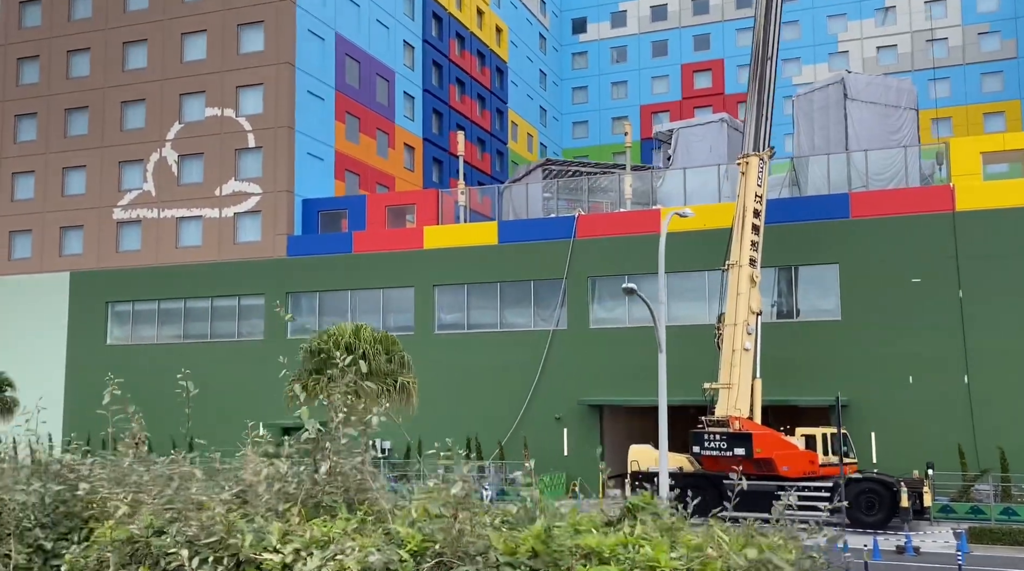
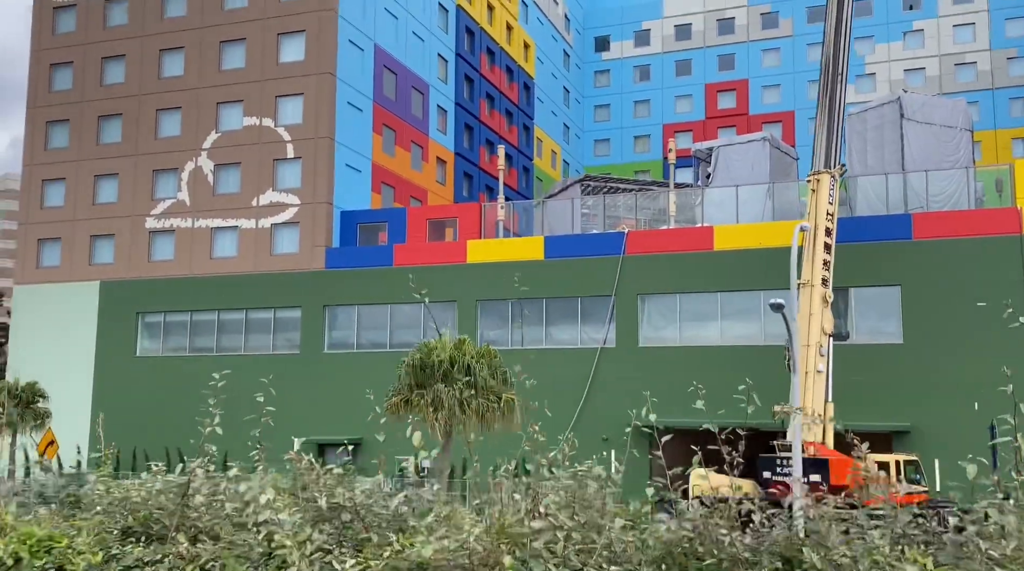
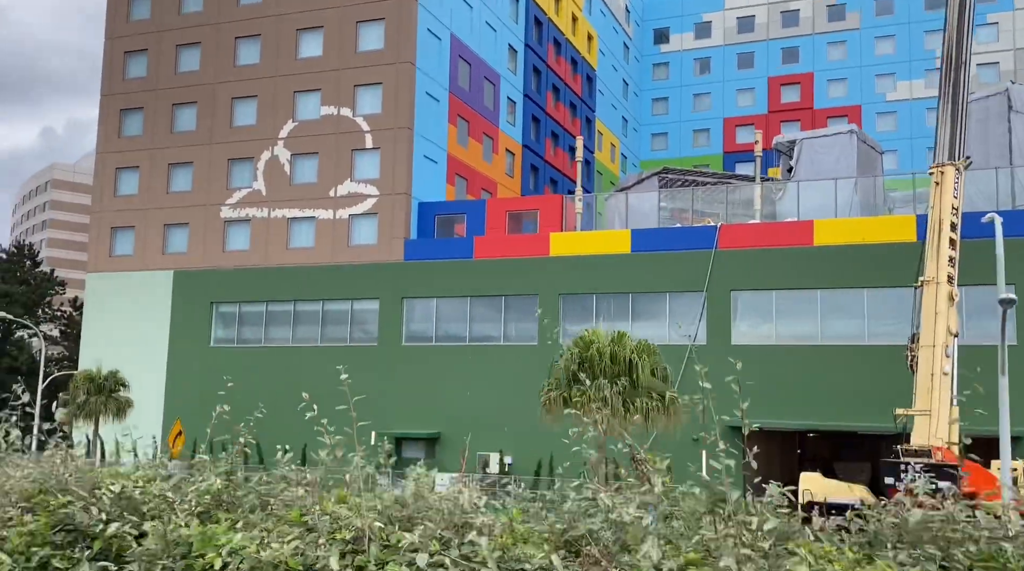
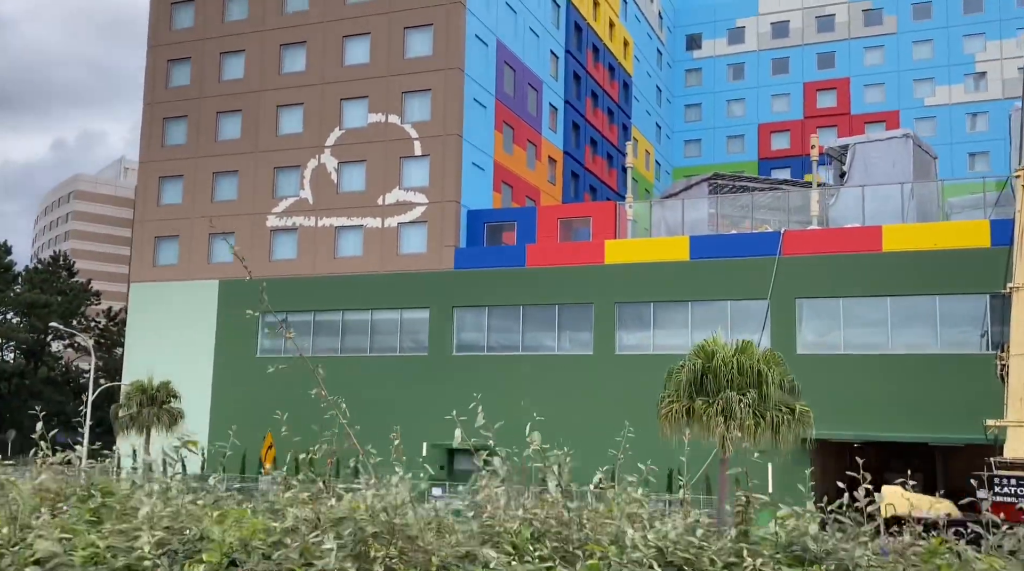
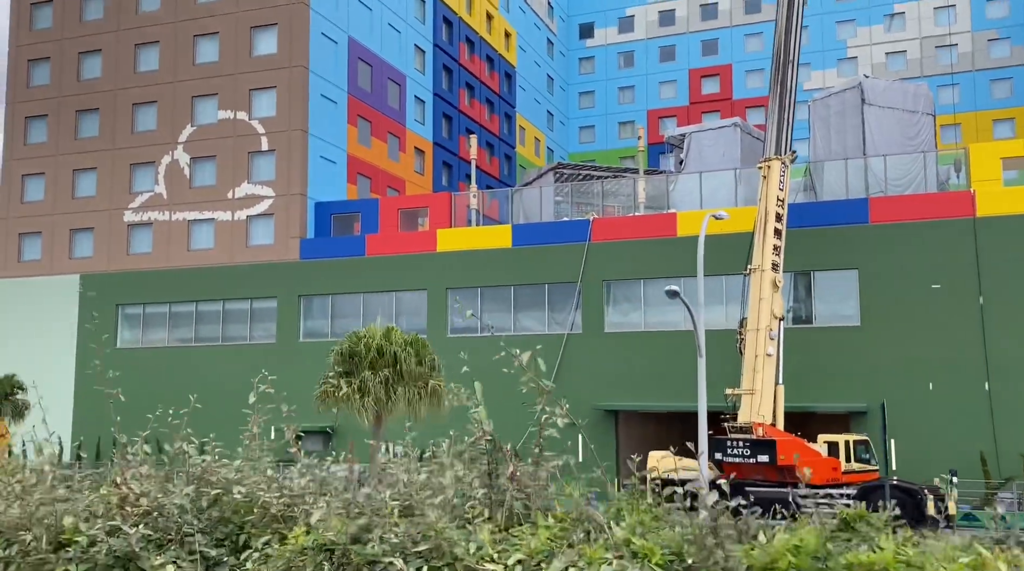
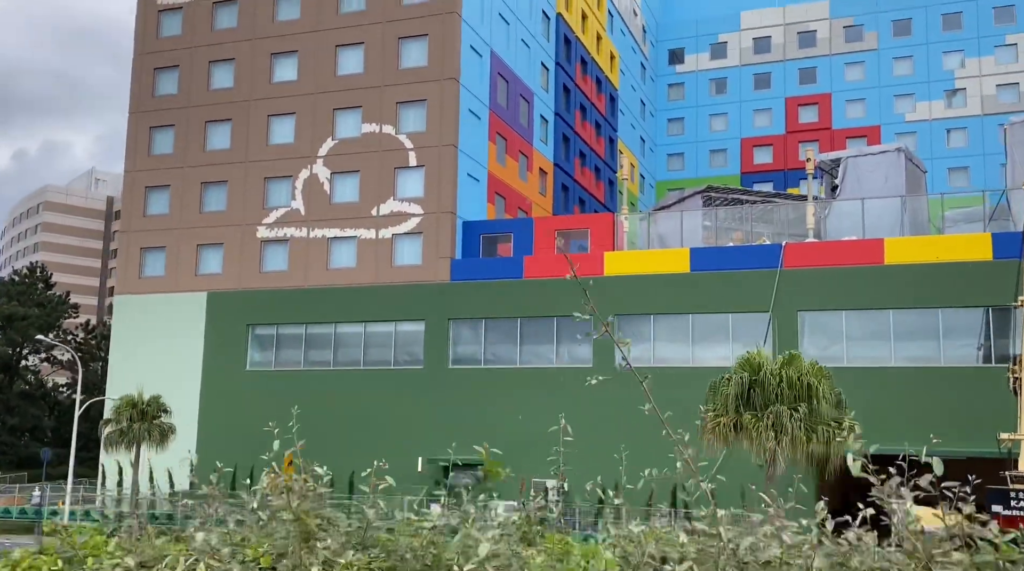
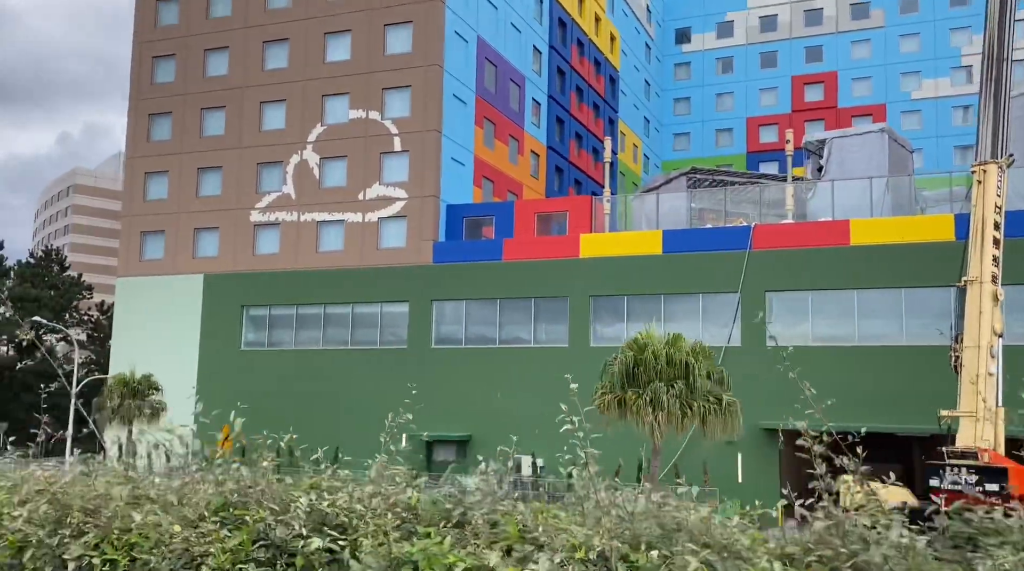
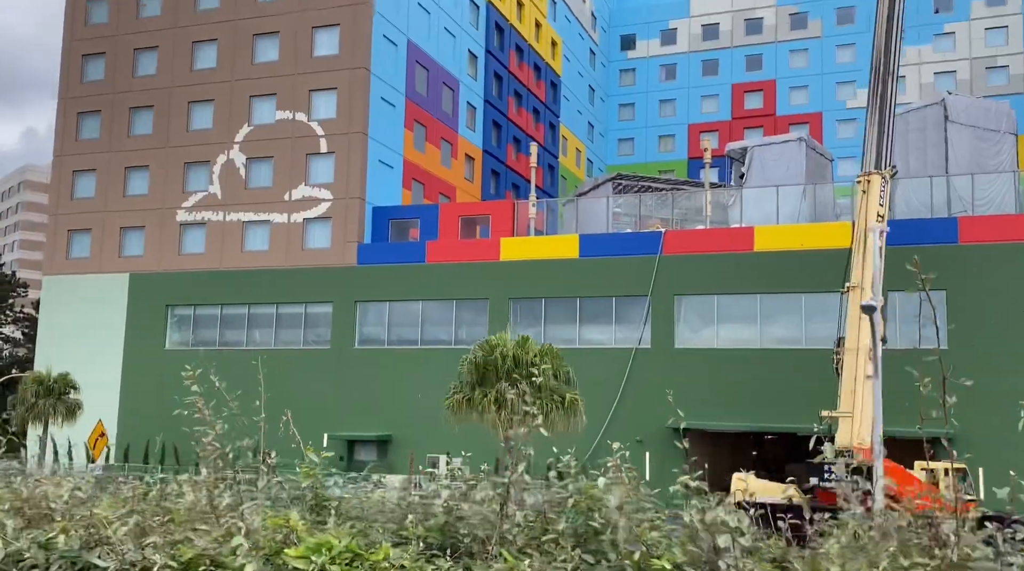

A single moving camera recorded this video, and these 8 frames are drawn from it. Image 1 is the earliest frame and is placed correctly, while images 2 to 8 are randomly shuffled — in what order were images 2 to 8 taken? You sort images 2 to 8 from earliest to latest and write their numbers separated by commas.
5, 2, 8, 3, 7, 4, 6
